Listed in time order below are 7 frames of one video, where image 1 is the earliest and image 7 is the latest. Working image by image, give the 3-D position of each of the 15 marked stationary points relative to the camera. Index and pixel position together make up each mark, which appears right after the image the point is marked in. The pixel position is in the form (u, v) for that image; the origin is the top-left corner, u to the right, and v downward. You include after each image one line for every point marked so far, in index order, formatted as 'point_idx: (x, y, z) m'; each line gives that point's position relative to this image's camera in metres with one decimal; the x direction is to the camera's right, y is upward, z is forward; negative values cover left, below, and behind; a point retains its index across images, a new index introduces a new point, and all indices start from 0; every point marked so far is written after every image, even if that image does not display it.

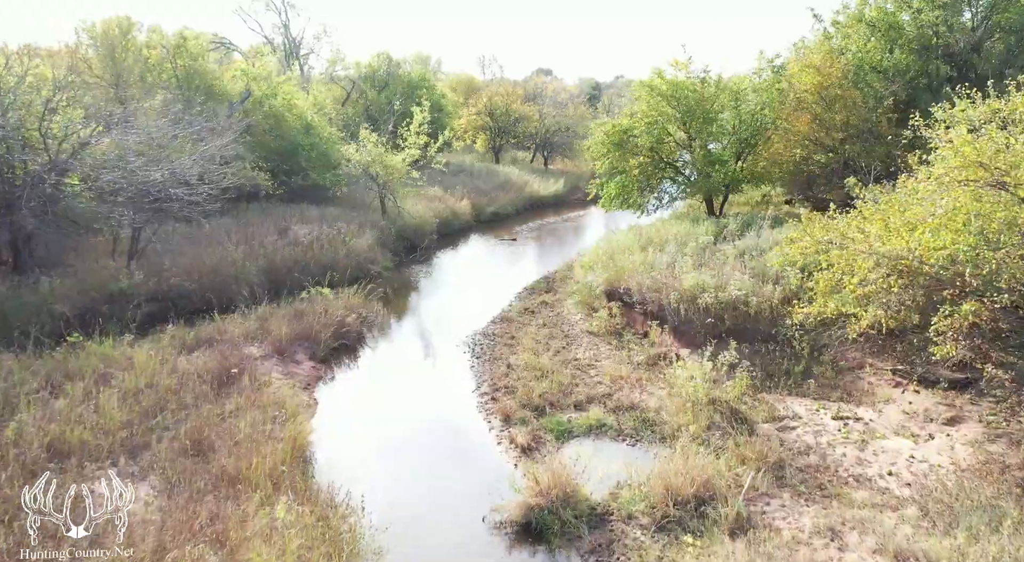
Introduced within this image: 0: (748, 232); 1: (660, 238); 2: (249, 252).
0: (+4.8, +0.9, +14.9) m
1: (+3.3, +1.0, +16.2) m
2: (-6.2, +0.7, +17.1) m
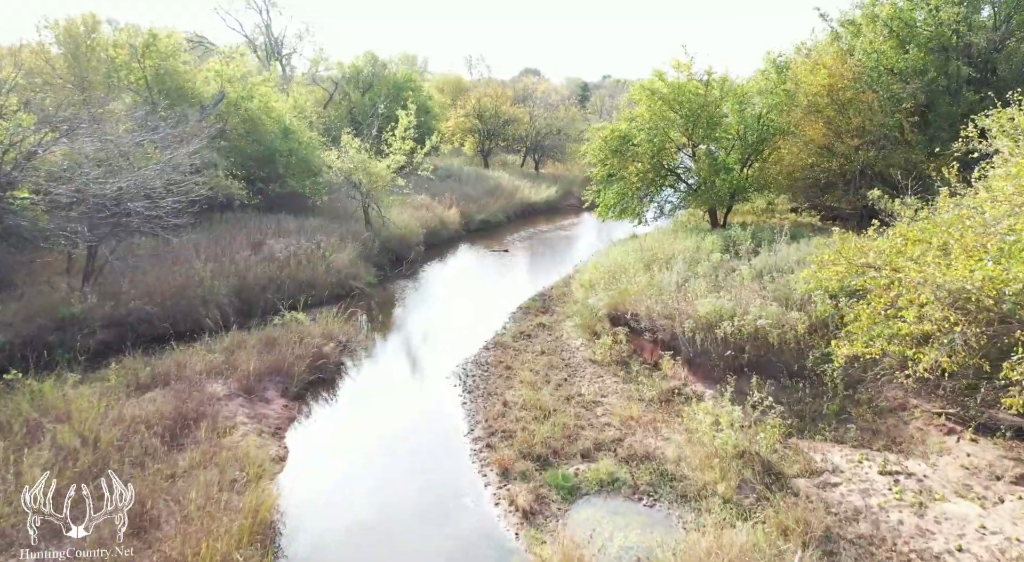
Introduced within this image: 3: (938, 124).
0: (+4.7, +0.5, +13.7) m
1: (+3.2, +0.6, +15.0) m
2: (-6.3, +0.3, +15.7) m
3: (+9.8, +3.7, +16.9) m
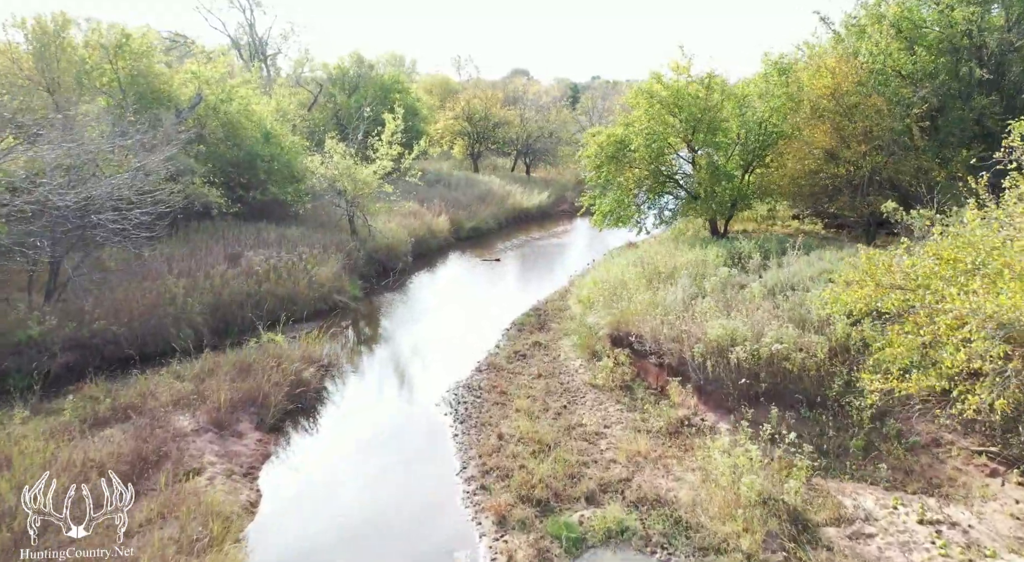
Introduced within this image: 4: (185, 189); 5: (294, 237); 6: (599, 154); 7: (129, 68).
0: (+4.6, +0.2, +12.9) m
1: (+3.0, +0.3, +14.2) m
2: (-6.5, -0.1, +14.7) m
3: (+9.7, +3.4, +16.1) m
4: (-8.2, +2.3, +18.3) m
5: (-5.6, +1.1, +18.7) m
6: (+2.3, +3.4, +19.5) m
7: (-10.1, +5.6, +19.1) m
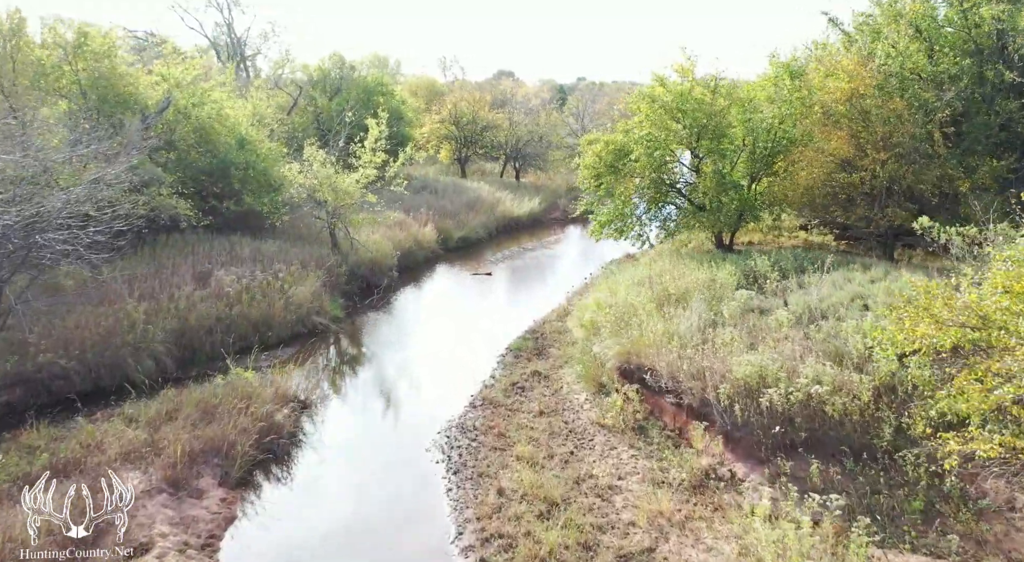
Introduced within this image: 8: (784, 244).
0: (+4.6, -0.1, +11.8) m
1: (+3.0, -0.1, +13.0) m
2: (-6.5, -0.5, +13.3) m
3: (+9.6, +3.0, +15.1) m
4: (-8.4, +1.9, +16.9) m
5: (-5.8, +0.7, +17.3) m
6: (+2.2, +3.0, +18.3) m
7: (-10.3, +5.1, +17.7) m
8: (+6.9, +0.9, +18.6) m
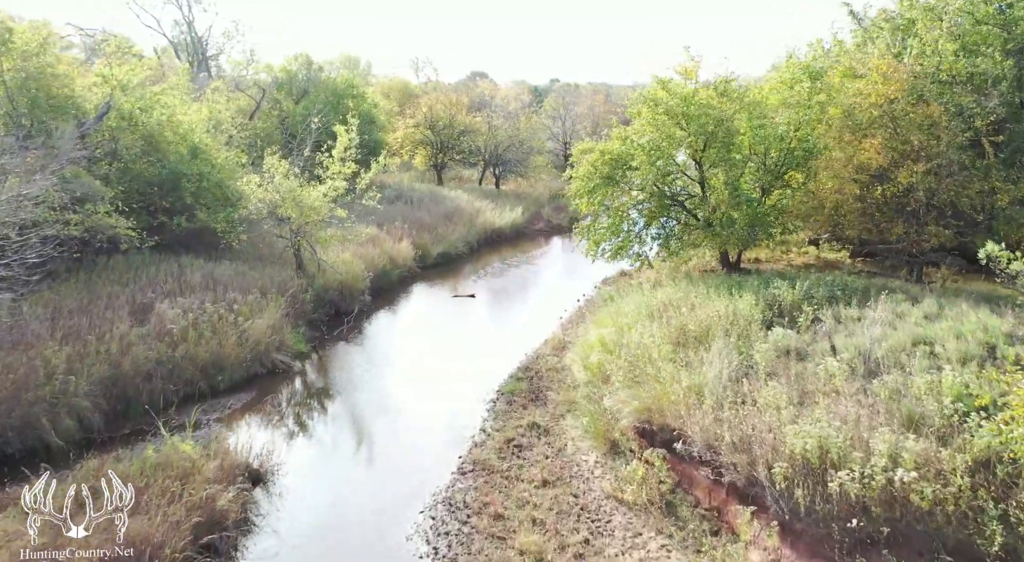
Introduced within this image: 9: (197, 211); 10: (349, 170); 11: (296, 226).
0: (+4.5, -0.7, +10.0) m
1: (+2.9, -0.6, +11.2) m
2: (-6.7, -1.1, +11.2) m
3: (+9.3, +2.5, +13.5) m
4: (-8.6, +1.2, +14.7) m
5: (-6.0, +0.1, +15.3) m
6: (+1.8, +2.4, +16.5) m
7: (-10.6, +4.5, +15.4) m
8: (+6.6, +0.4, +17.0) m
9: (-7.8, +1.7, +17.9) m
10: (-4.0, +2.7, +17.8) m
11: (-5.0, +1.3, +16.9) m
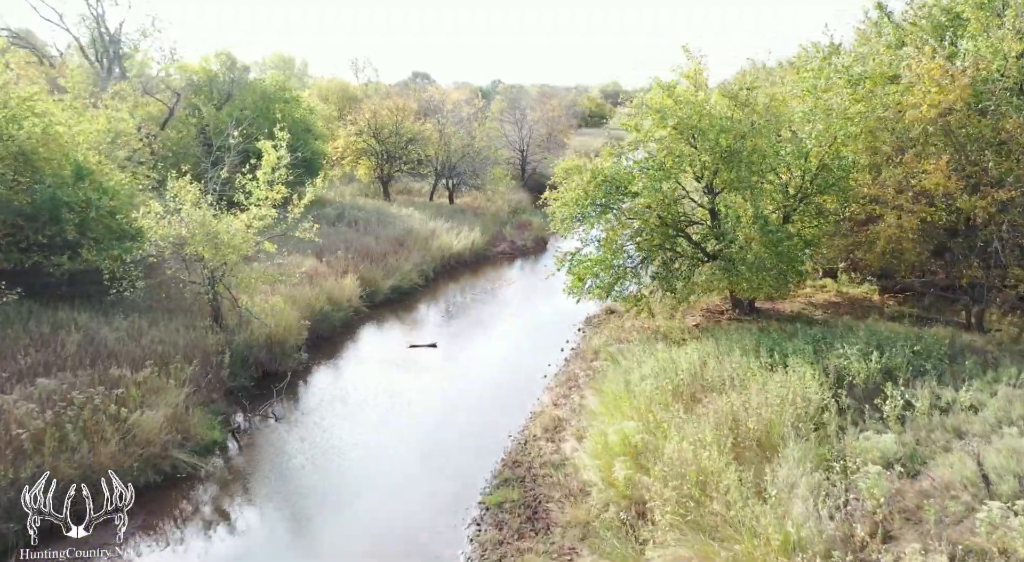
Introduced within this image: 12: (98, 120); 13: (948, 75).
0: (+4.5, -1.5, +7.2) m
1: (+2.8, -1.5, +8.3) m
2: (-6.7, -2.2, +7.6) m
3: (+9.0, +1.8, +11.1) m
4: (-9.0, +0.1, +10.9) m
5: (-6.4, -1.0, +11.6) m
6: (+1.3, +1.5, +13.5) m
7: (-11.1, +3.4, +11.5) m
8: (+6.0, -0.4, +14.3) m
9: (-8.4, +0.6, +14.1) m
10: (-4.6, +1.7, +14.3) m
11: (-5.5, +0.2, +13.4) m
12: (-9.5, +3.6, +16.6) m
13: (+6.6, +3.1, +11.1) m
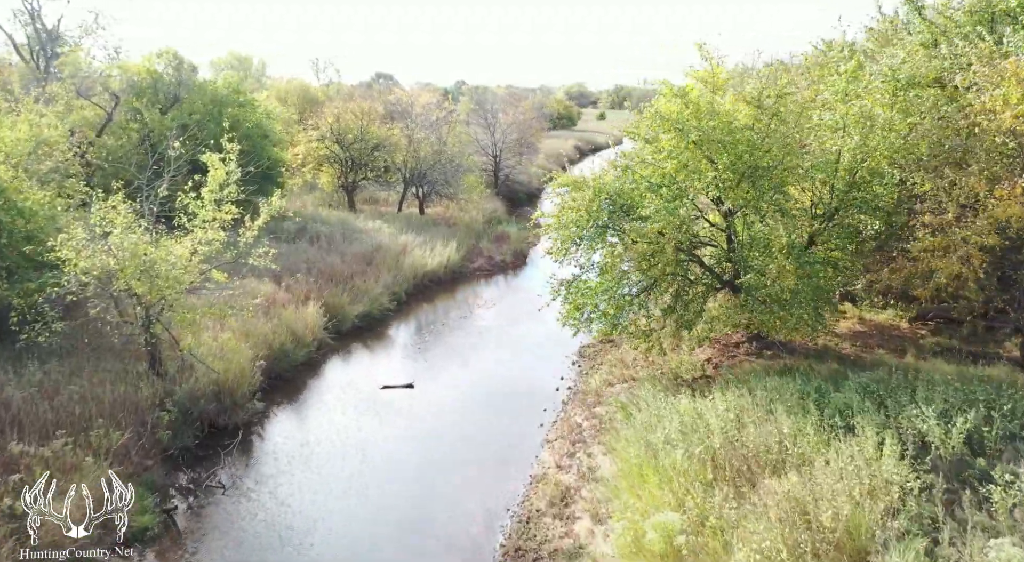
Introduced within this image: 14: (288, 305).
0: (+4.6, -2.0, +5.6) m
1: (+2.9, -2.0, +6.5) m
2: (-6.6, -2.8, +5.4) m
3: (+8.9, +1.3, +9.7) m
4: (-9.0, -0.5, +8.6) m
5: (-6.5, -1.6, +9.5) m
6: (+1.1, +1.0, +11.7) m
7: (-11.1, +2.7, +9.1) m
8: (+5.8, -0.9, +12.8) m
9: (-8.5, 0.0, +11.9) m
10: (-4.8, +1.1, +12.2) m
11: (-5.7, -0.4, +11.2) m
12: (-9.8, +3.0, +14.3) m
13: (+6.5, +2.6, +9.6) m
14: (-4.7, -0.5, +15.3) m
